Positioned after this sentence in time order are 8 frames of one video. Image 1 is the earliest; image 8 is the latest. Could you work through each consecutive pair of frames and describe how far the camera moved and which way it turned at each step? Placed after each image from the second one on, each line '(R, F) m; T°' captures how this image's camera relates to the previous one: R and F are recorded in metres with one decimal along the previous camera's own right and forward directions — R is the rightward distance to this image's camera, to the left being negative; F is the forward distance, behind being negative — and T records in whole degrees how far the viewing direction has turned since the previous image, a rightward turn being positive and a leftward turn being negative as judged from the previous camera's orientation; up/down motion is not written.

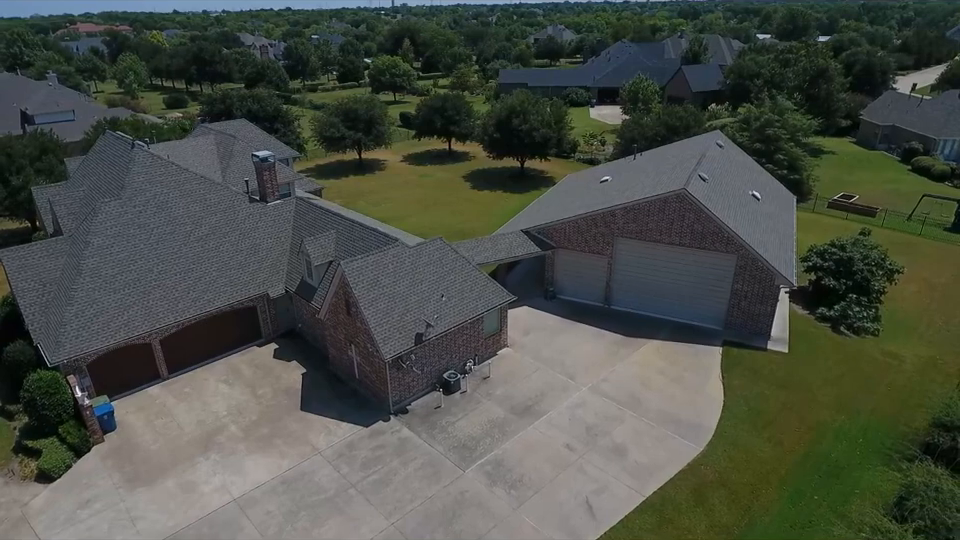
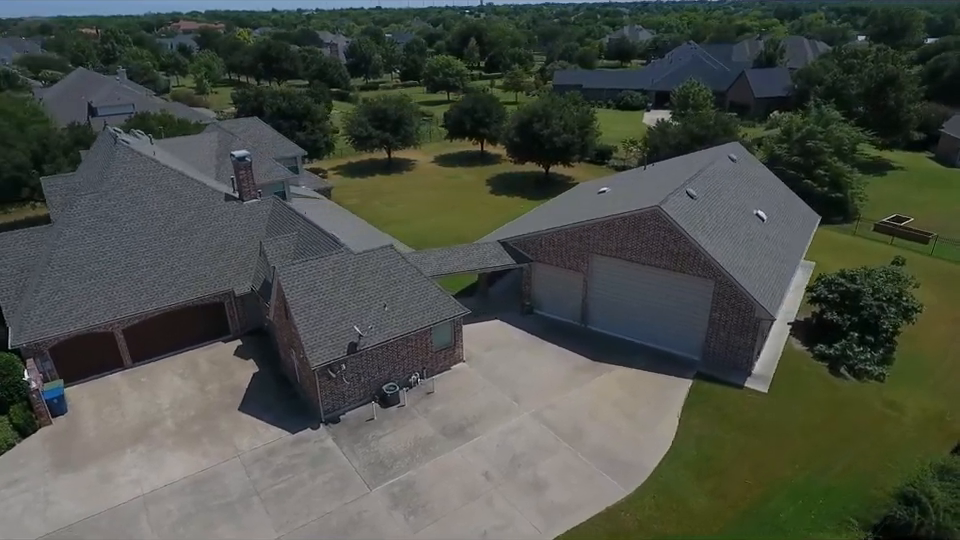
(+4.2, +1.0) m; -7°
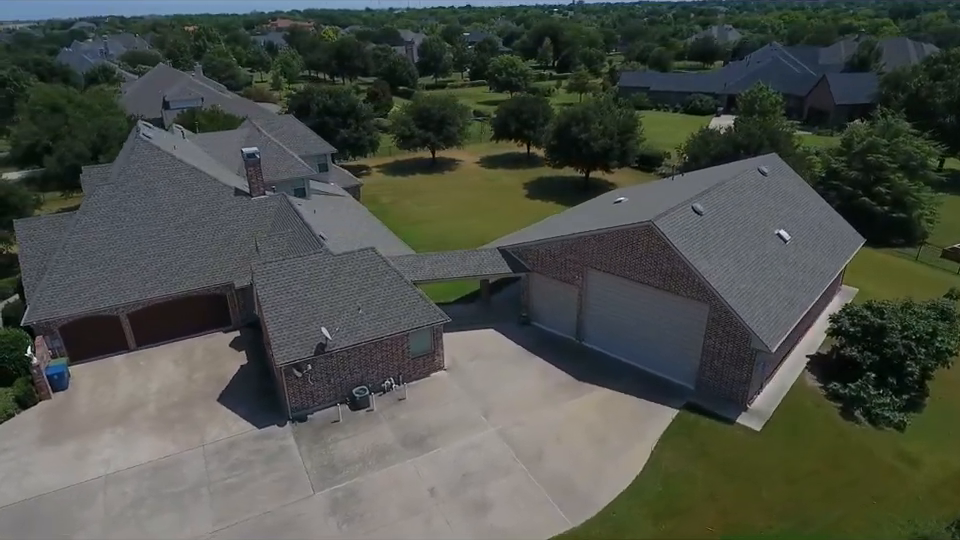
(+3.2, +0.8) m; -8°
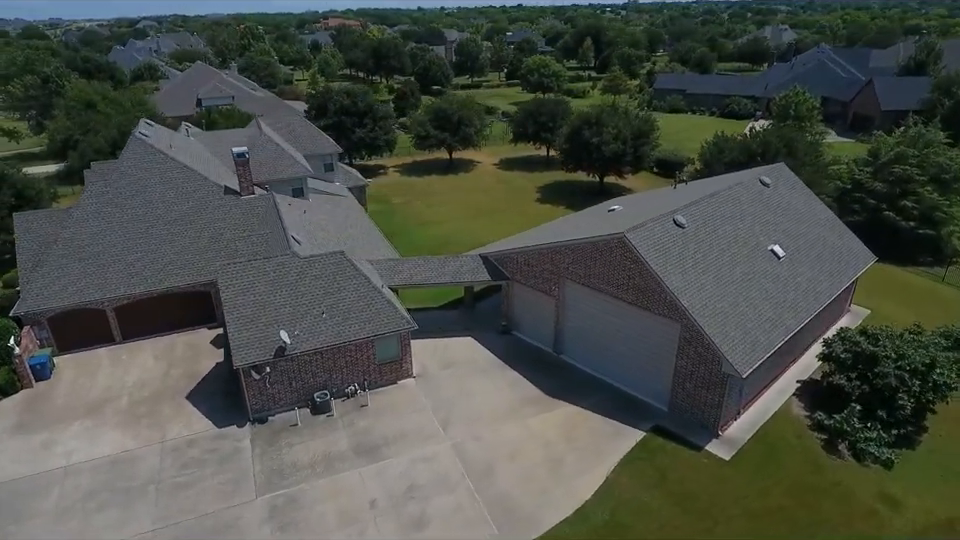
(+2.5, +0.6) m; -4°
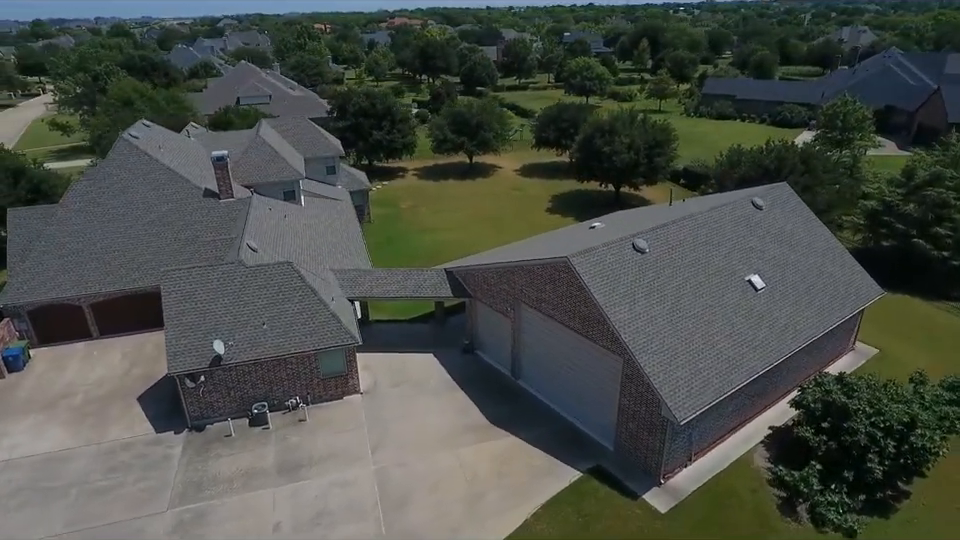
(+3.6, +1.1) m; -6°
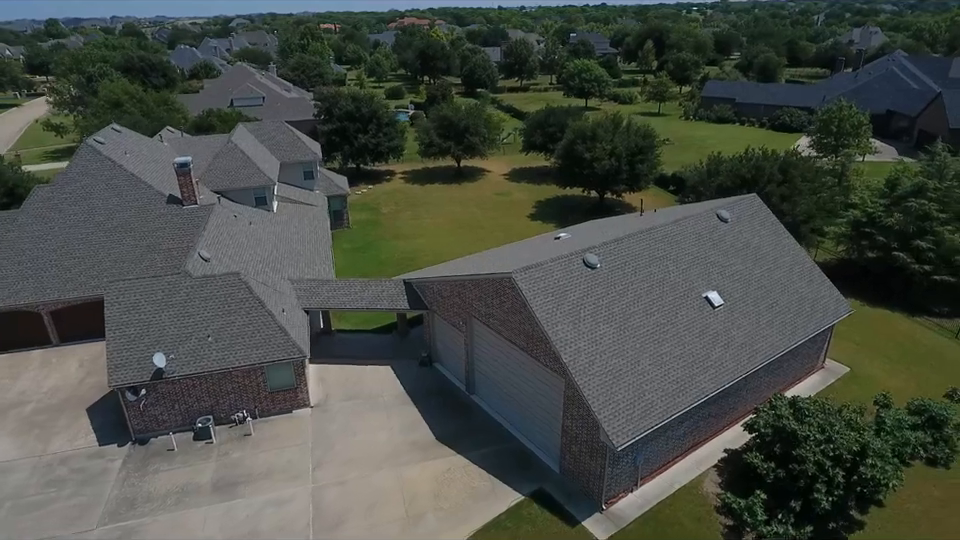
(+2.0, +0.5) m; -1°
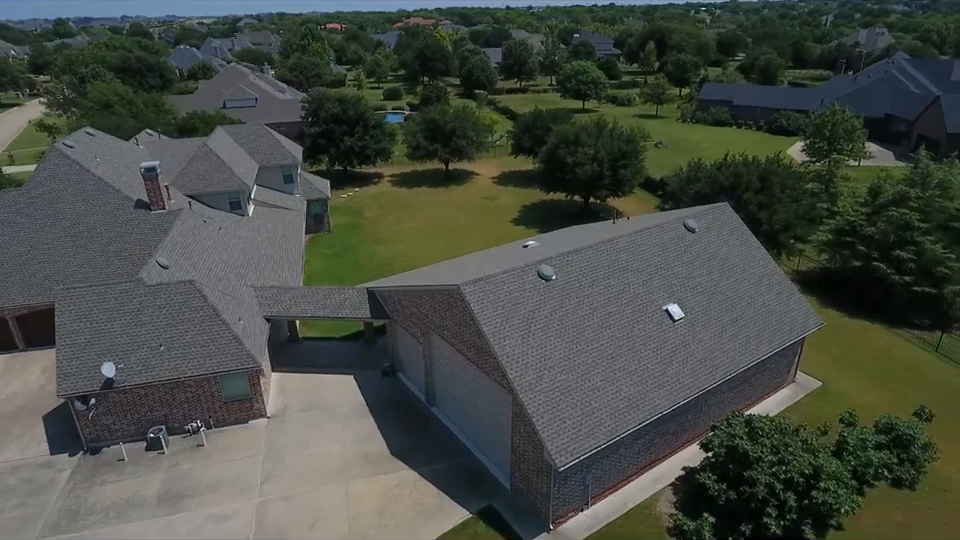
(+1.6, +0.4) m; -1°
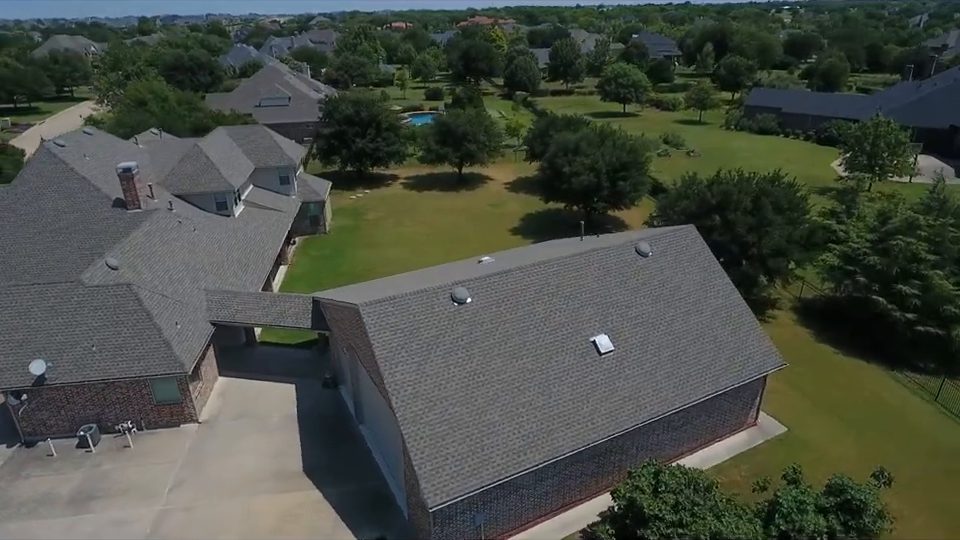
(+4.1, +1.0) m; -6°
